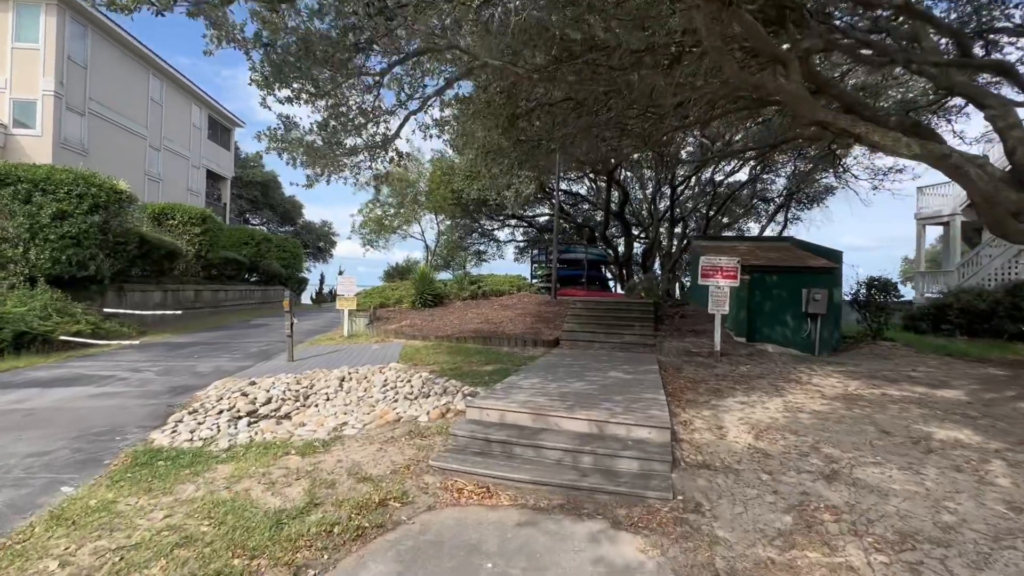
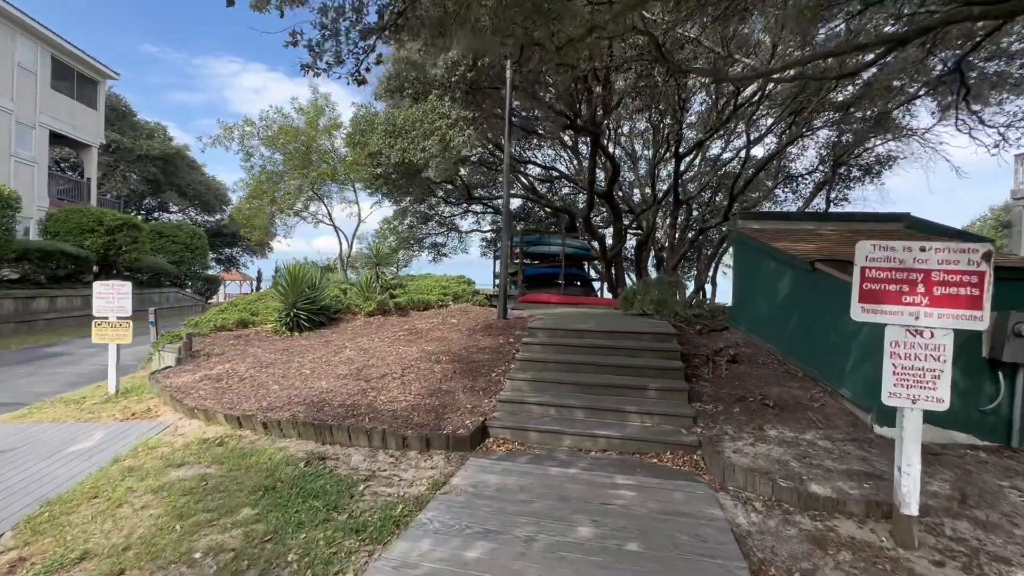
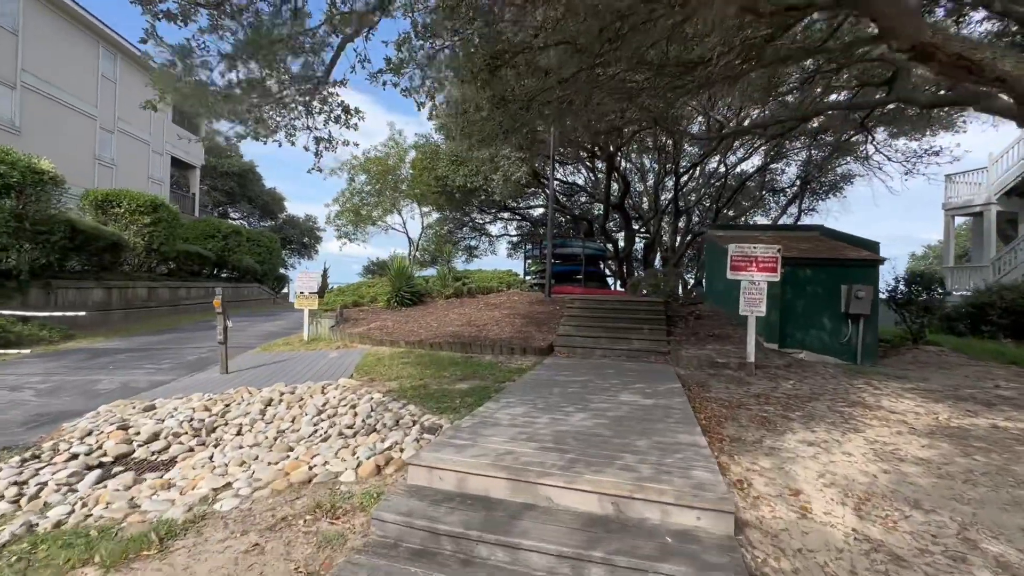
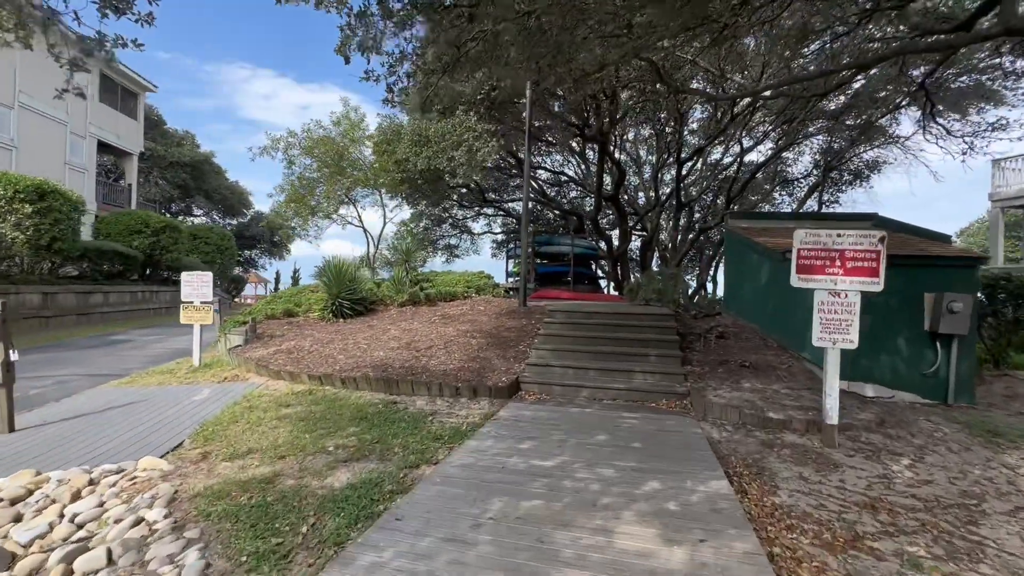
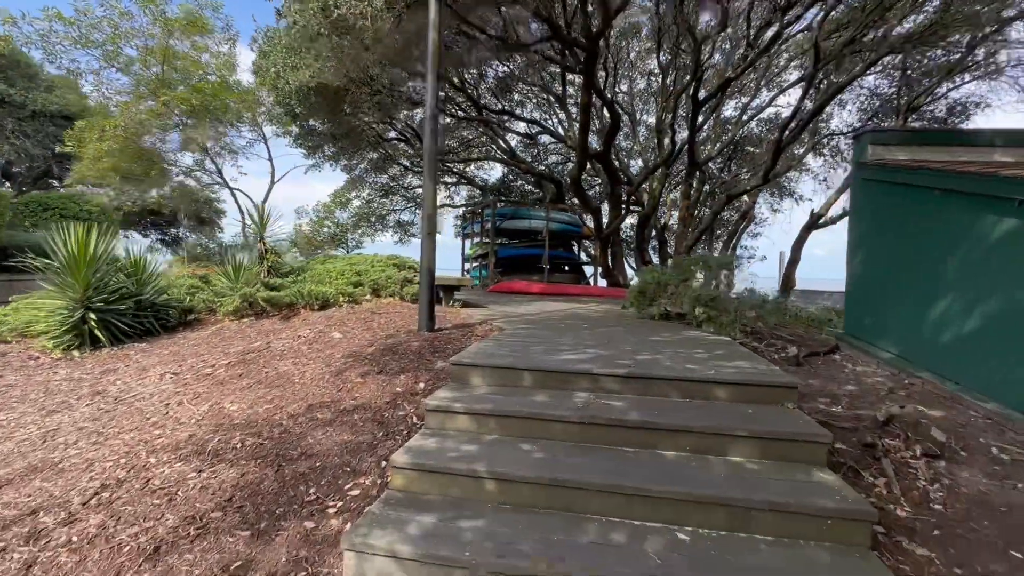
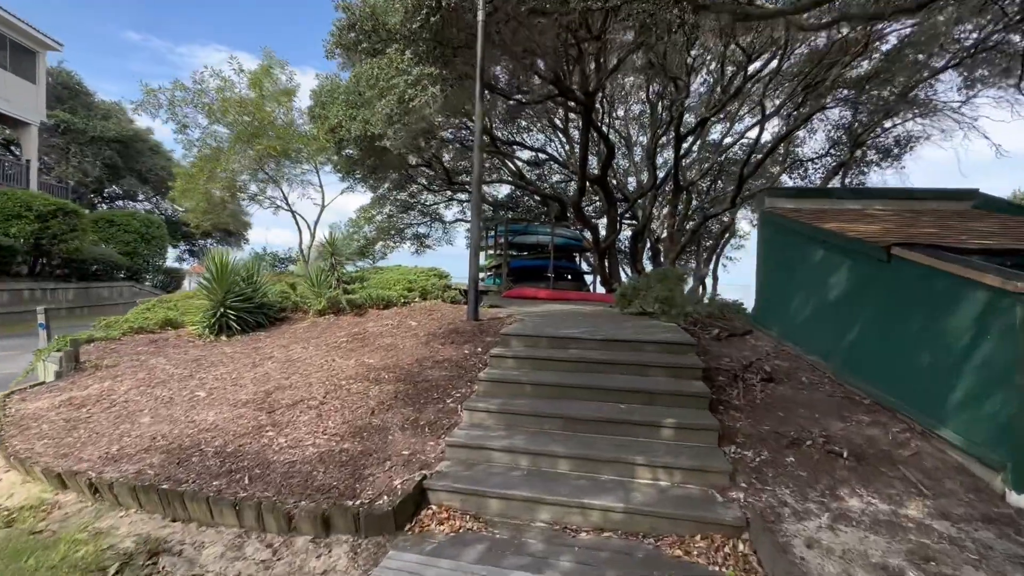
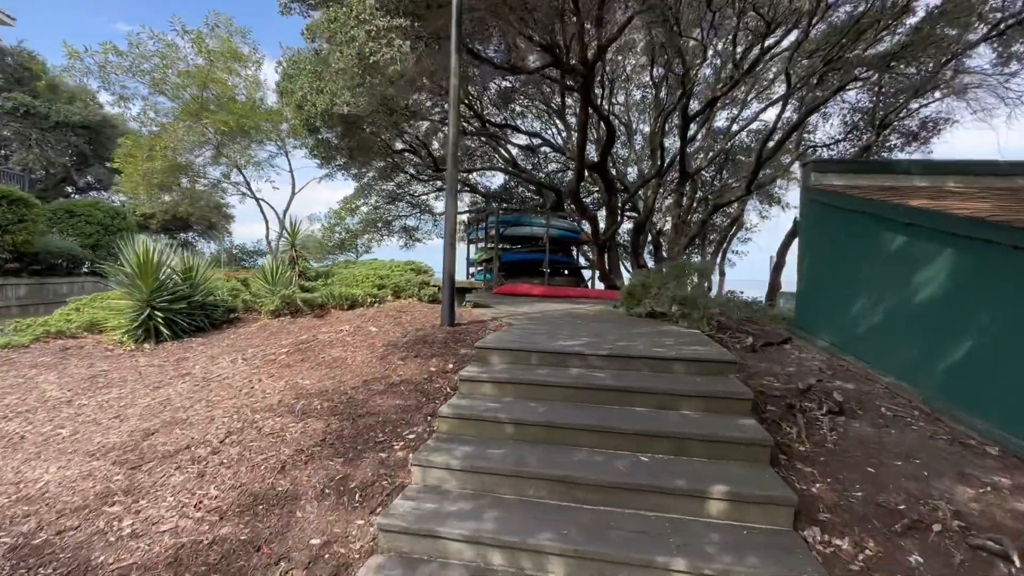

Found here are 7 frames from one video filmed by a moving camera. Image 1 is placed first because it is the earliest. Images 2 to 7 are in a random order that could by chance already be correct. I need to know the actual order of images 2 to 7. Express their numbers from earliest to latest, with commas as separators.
3, 4, 2, 6, 7, 5
